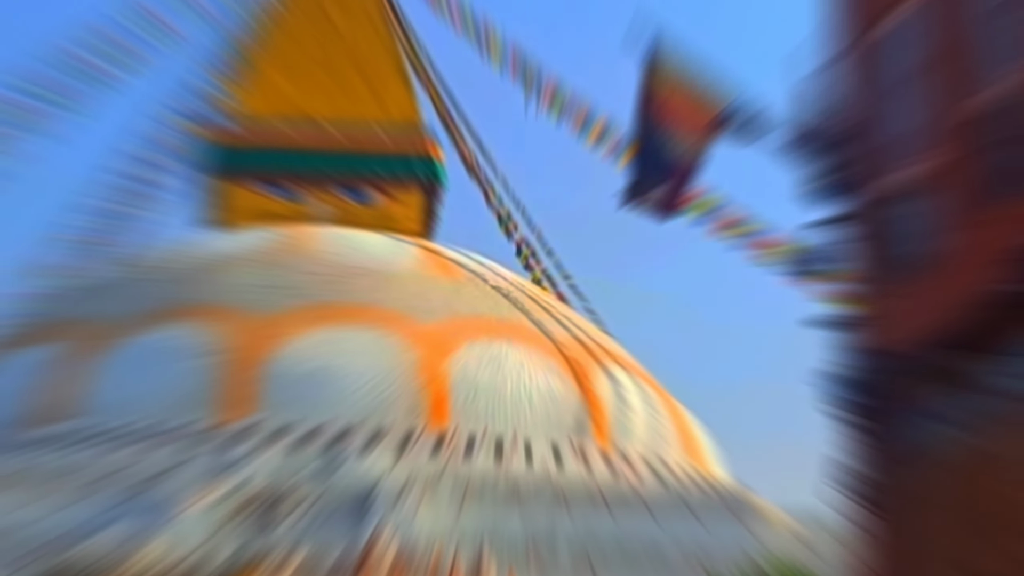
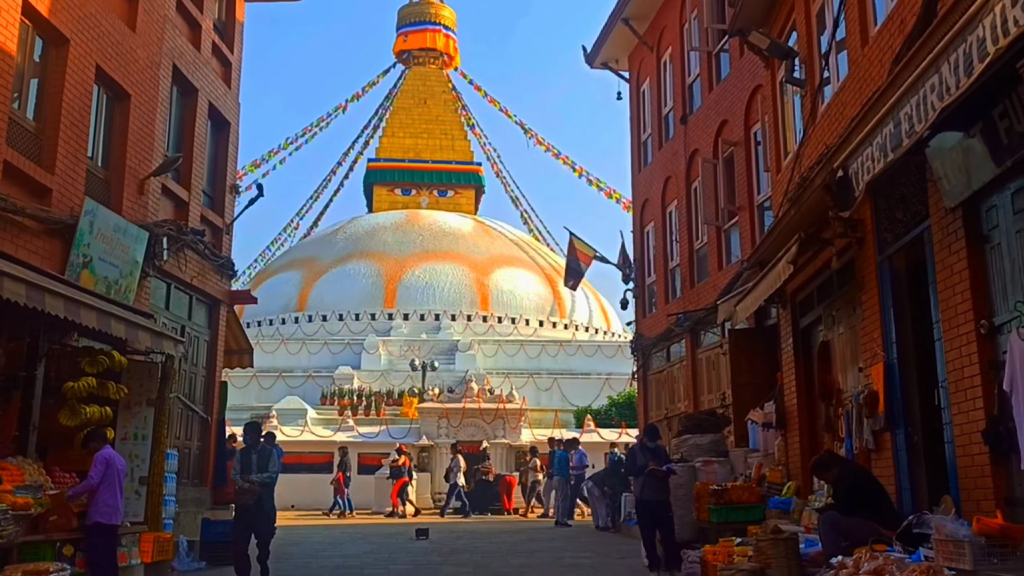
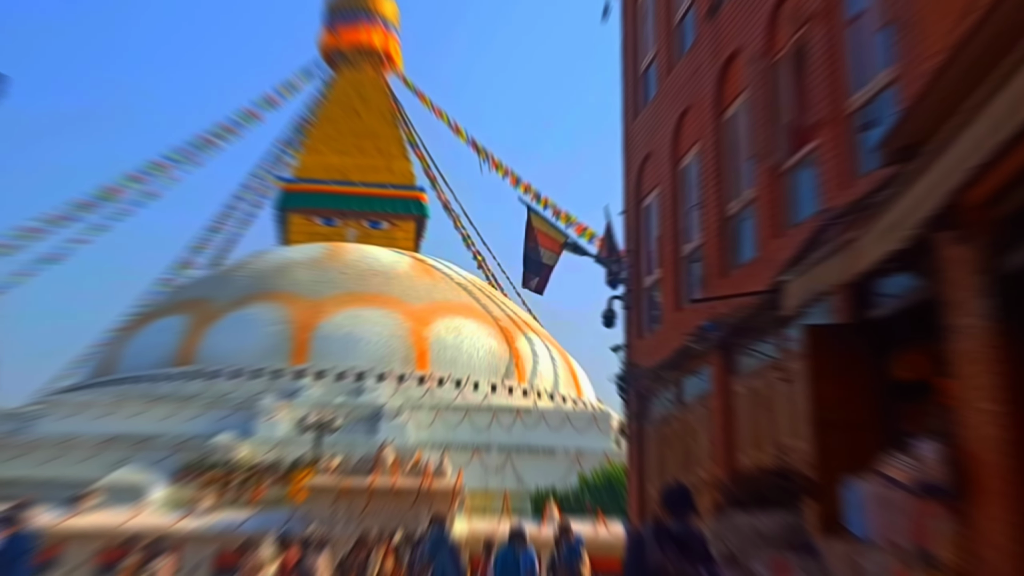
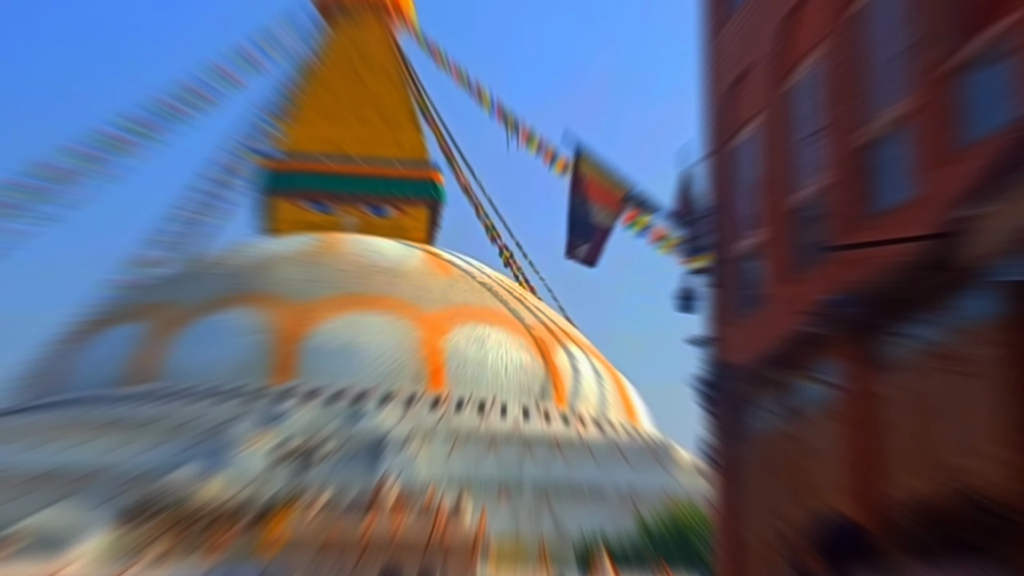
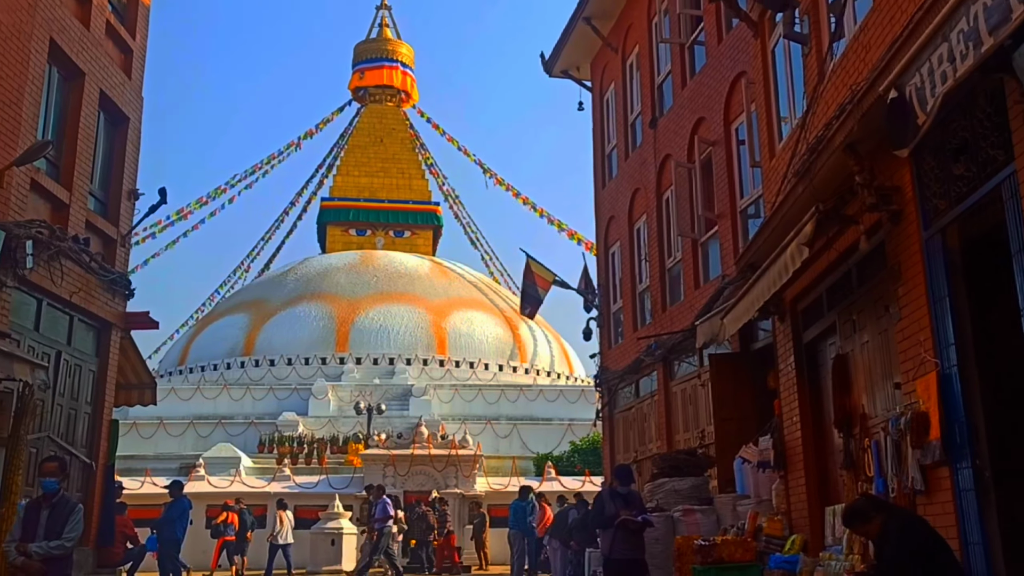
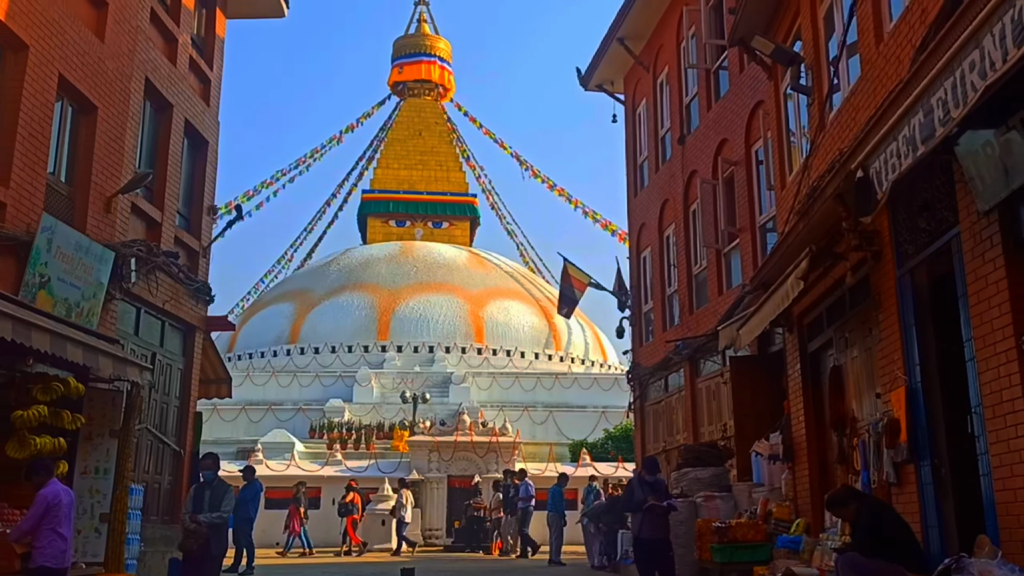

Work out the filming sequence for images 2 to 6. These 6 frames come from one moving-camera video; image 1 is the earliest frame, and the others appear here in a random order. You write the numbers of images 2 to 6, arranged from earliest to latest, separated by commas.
4, 3, 5, 6, 2
